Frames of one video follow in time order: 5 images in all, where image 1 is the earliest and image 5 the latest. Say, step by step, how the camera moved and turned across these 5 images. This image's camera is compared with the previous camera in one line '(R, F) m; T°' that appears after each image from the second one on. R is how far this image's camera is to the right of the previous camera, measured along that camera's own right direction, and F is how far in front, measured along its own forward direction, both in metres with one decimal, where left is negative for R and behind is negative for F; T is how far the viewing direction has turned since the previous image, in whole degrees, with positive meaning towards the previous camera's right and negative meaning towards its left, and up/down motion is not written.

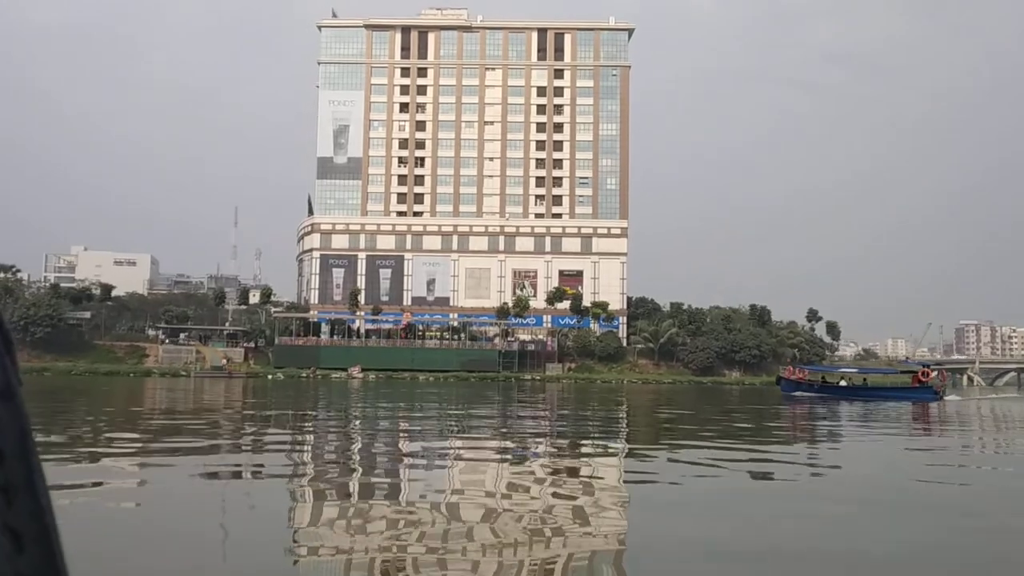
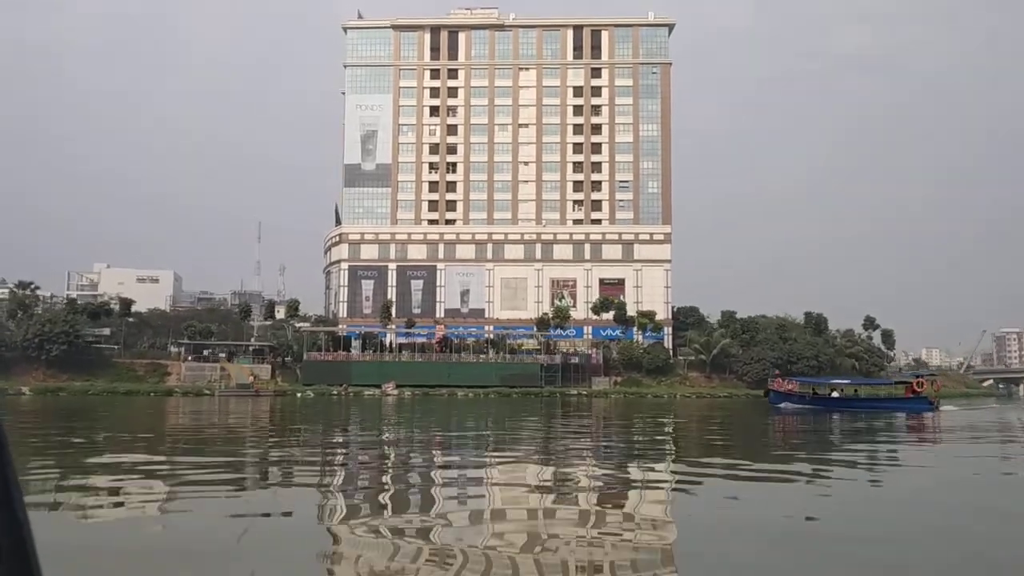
(-2.2, +5.1) m; -1°
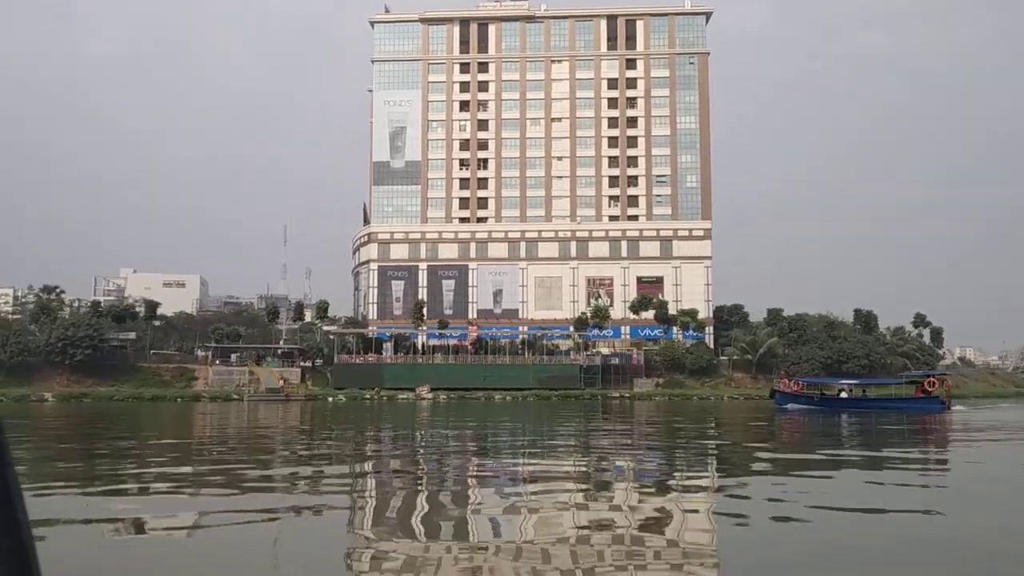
(-1.4, +3.1) m; -2°
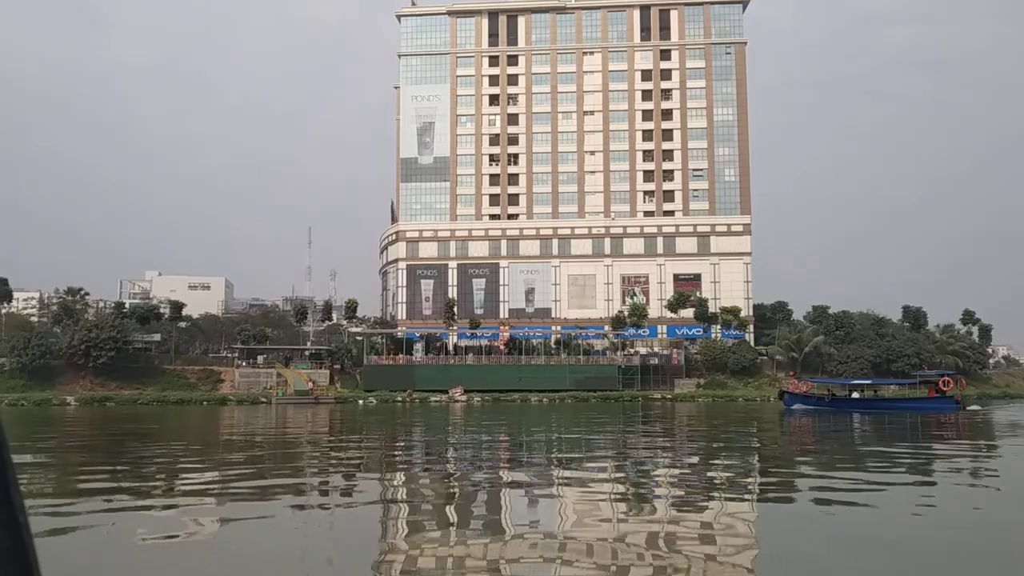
(-1.2, +2.7) m; -2°
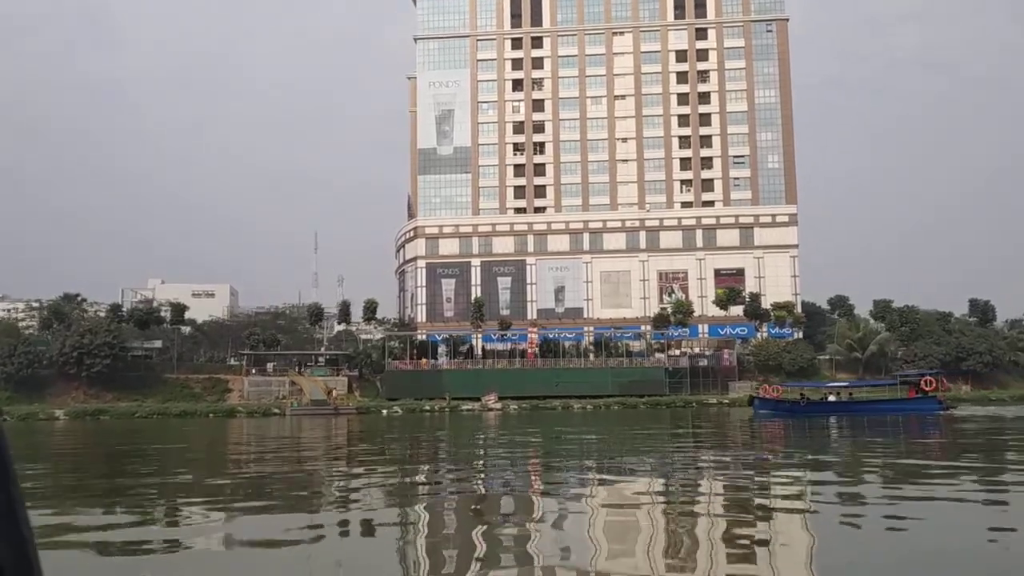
(-2.6, +6.4) m; 0°
